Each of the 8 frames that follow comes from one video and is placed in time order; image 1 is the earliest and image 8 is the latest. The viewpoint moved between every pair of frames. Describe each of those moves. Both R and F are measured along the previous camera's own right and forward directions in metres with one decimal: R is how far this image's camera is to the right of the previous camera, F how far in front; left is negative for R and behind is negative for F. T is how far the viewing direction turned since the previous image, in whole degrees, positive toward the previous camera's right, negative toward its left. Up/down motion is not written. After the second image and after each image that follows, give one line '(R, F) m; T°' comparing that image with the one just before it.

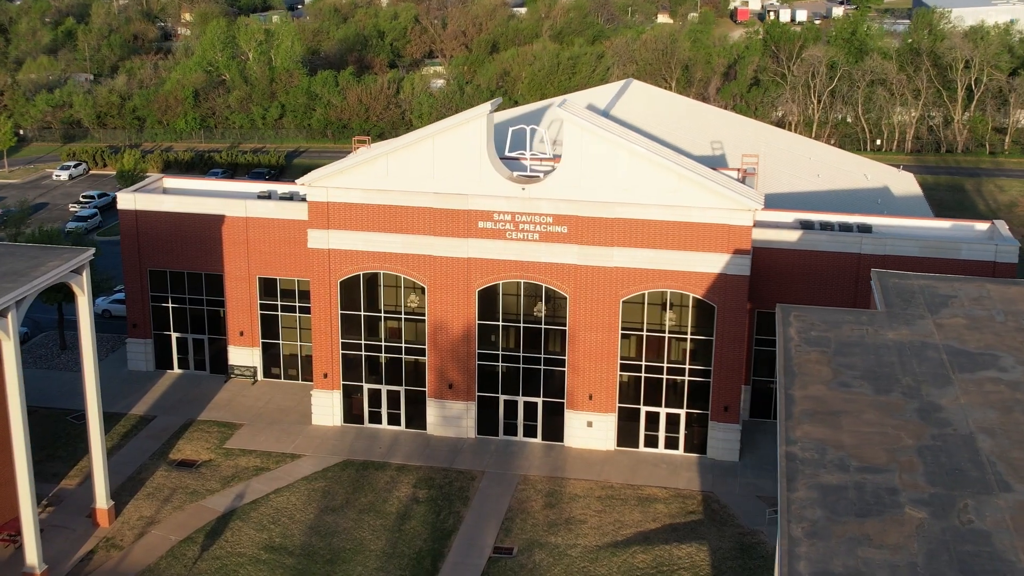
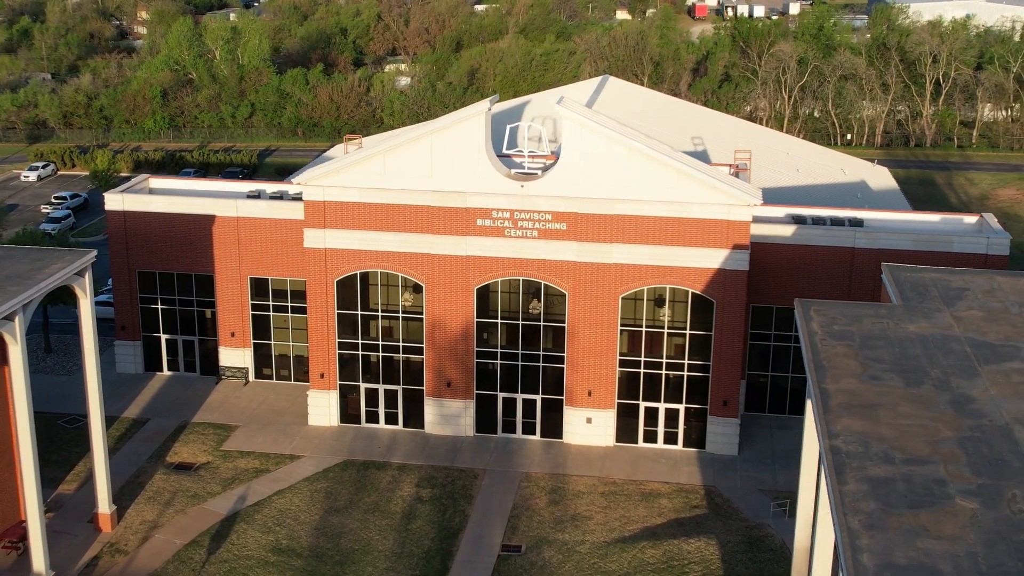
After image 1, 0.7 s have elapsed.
(-0.9, +0.1) m; +2°
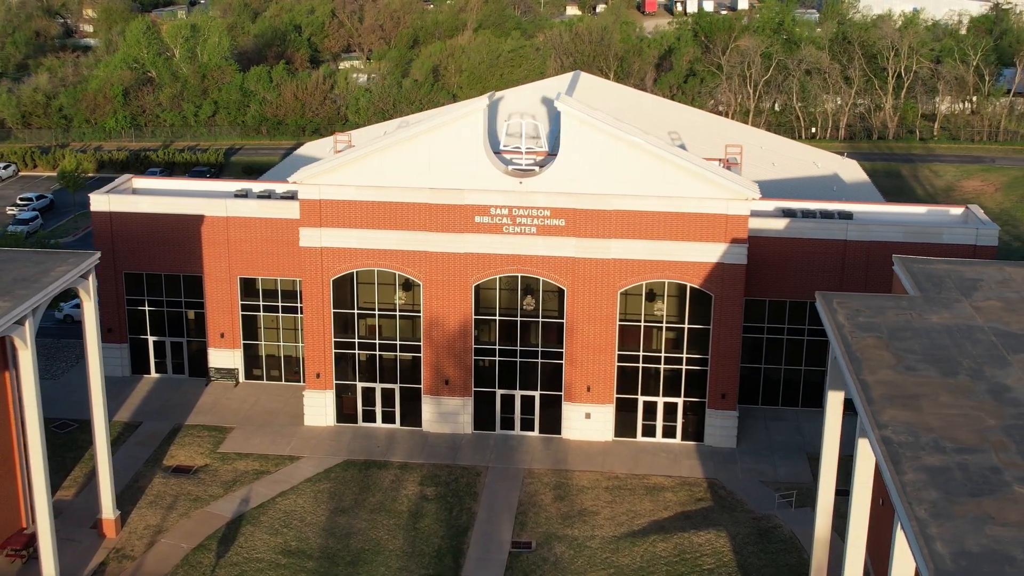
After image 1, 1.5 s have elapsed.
(-1.1, +0.1) m; +2°
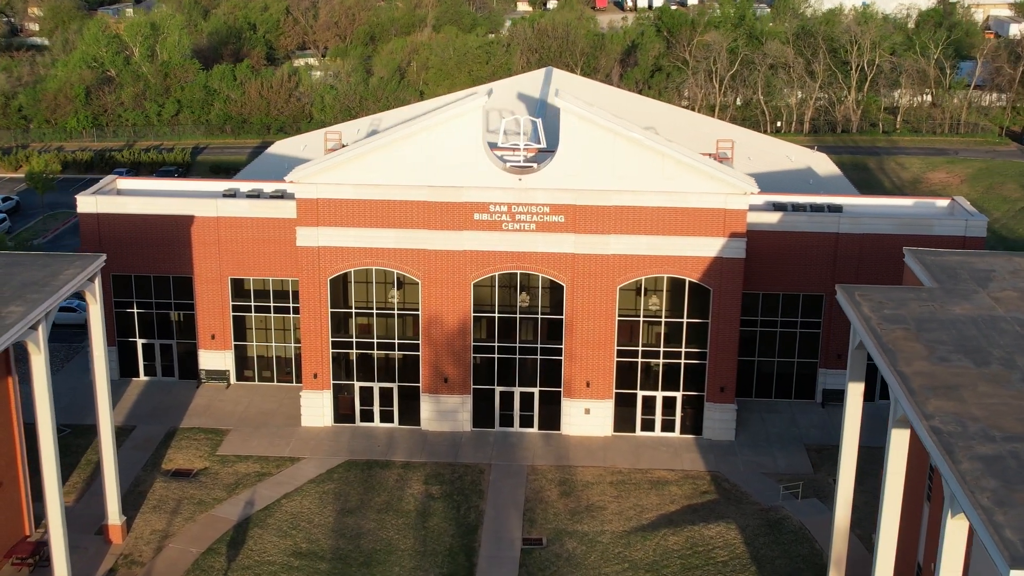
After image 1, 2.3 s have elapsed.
(-1.1, 0.0) m; +2°
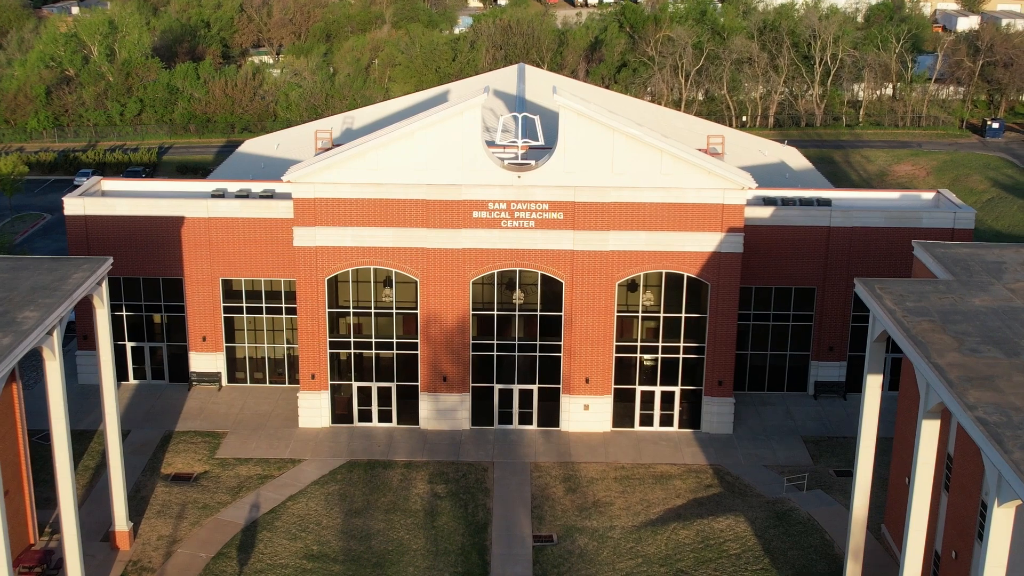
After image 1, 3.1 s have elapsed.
(-1.1, 0.0) m; +2°
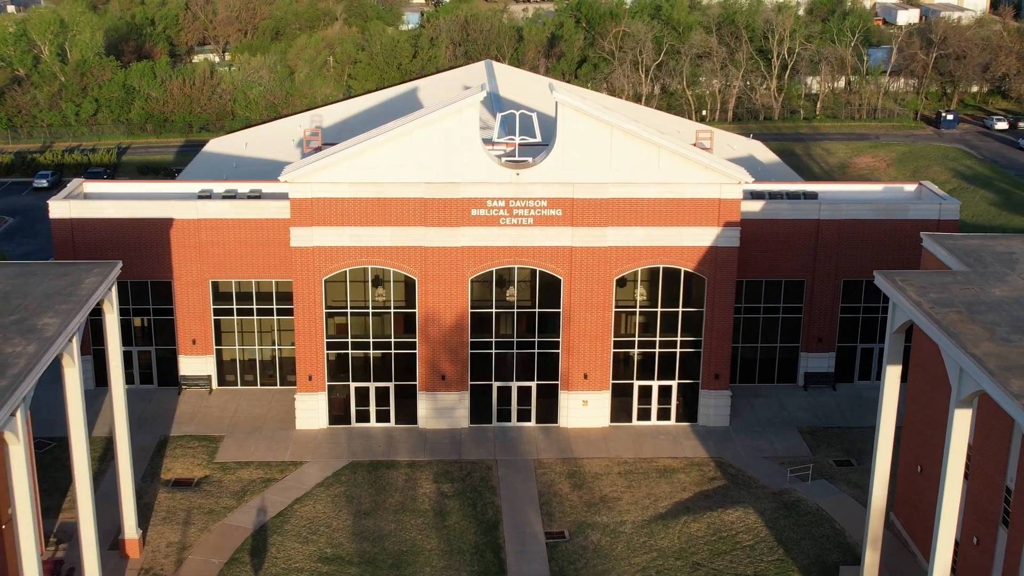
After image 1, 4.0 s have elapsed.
(-1.2, 0.0) m; +2°
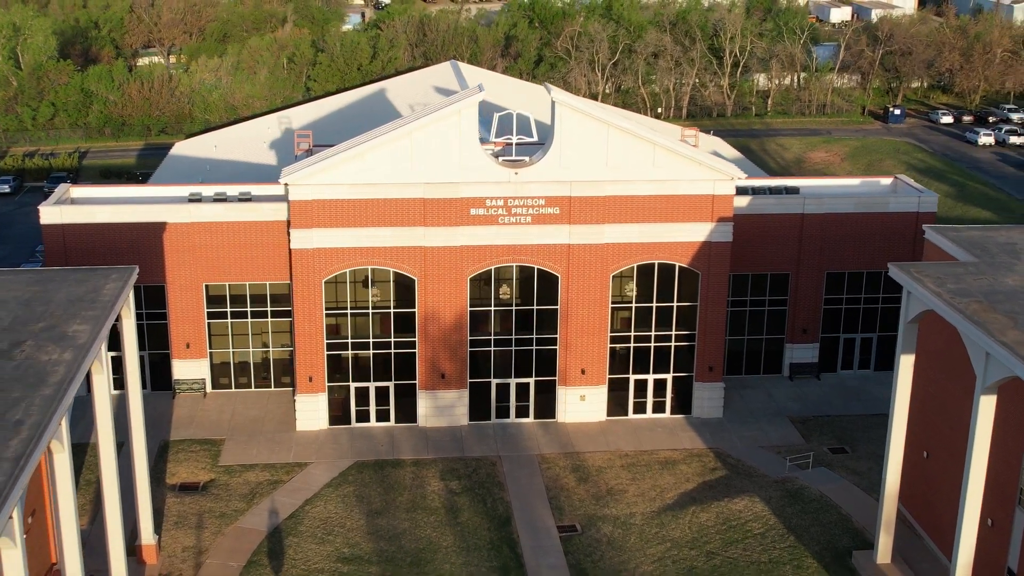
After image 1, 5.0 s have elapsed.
(-1.3, -0.4) m; +2°
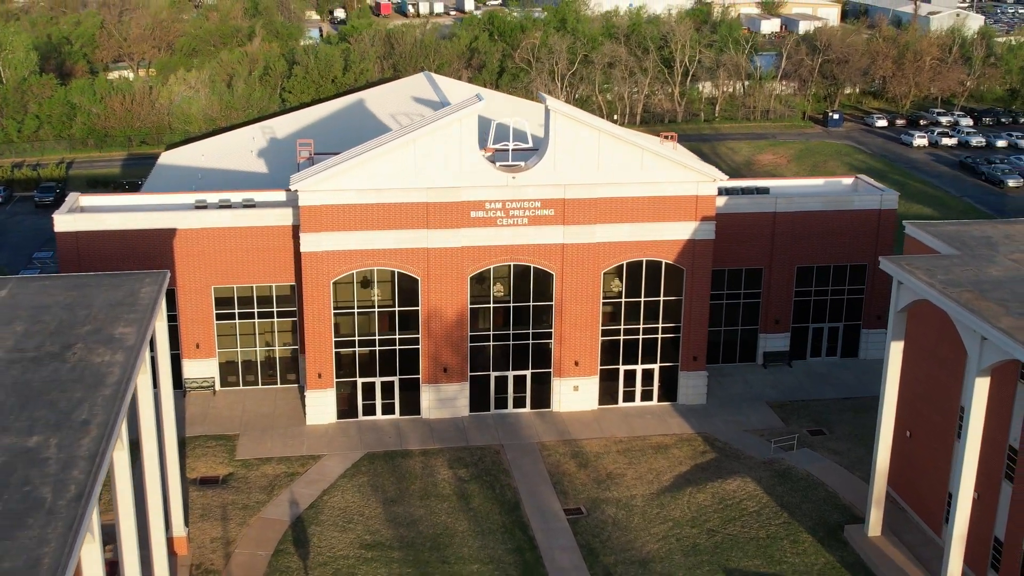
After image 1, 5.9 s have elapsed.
(-1.0, -1.8) m; +2°
